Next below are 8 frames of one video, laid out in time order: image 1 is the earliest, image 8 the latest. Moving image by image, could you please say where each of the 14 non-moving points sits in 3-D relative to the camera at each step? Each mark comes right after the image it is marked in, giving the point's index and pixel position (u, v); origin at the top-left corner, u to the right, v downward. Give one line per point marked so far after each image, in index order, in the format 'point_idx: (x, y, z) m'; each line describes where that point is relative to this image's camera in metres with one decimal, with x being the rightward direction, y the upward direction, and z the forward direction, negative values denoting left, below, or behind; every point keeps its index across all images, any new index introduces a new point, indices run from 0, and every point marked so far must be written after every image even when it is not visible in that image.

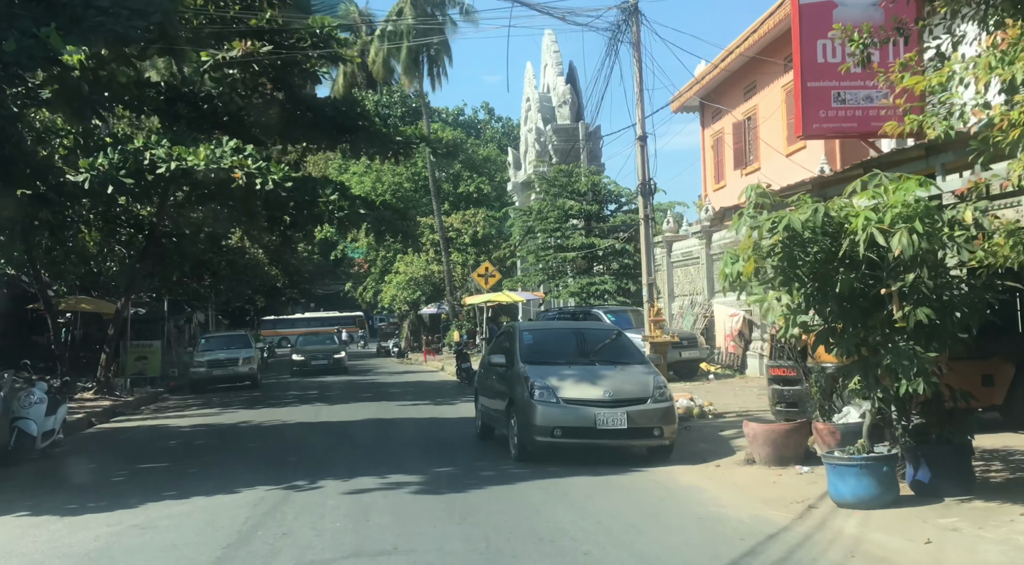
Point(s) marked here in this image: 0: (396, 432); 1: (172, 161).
0: (-1.5, -2.1, +14.9) m
1: (-6.0, +2.2, +18.7) m
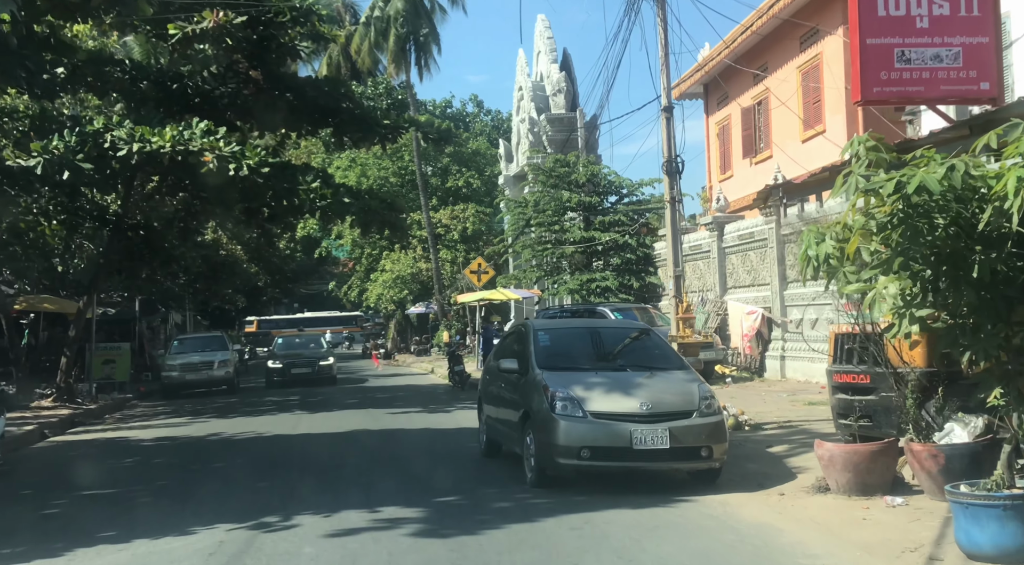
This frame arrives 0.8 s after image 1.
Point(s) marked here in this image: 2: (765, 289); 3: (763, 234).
0: (-1.5, -2.0, +13.2) m
1: (-6.0, +2.3, +17.0) m
2: (+4.6, -0.1, +19.4) m
3: (+4.5, +0.9, +19.3) m
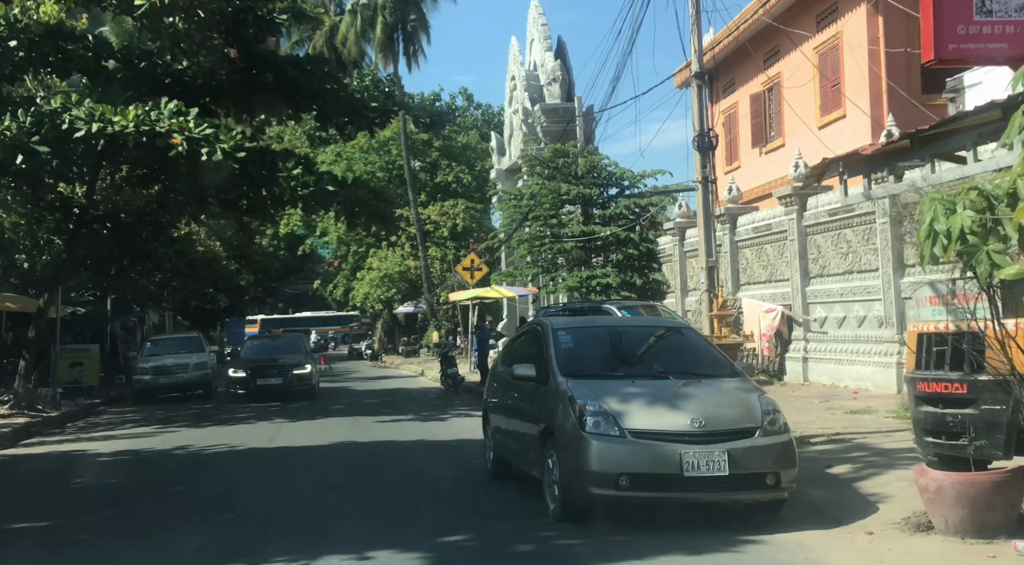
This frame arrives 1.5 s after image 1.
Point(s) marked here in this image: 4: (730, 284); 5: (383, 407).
0: (-1.4, -2.0, +11.6) m
1: (-6.0, +2.3, +15.4) m
2: (+4.6, 0.0, +18.0) m
3: (+4.5, +1.0, +17.8) m
4: (+4.0, 0.0, +19.8) m
5: (-2.2, -2.2, +18.8) m
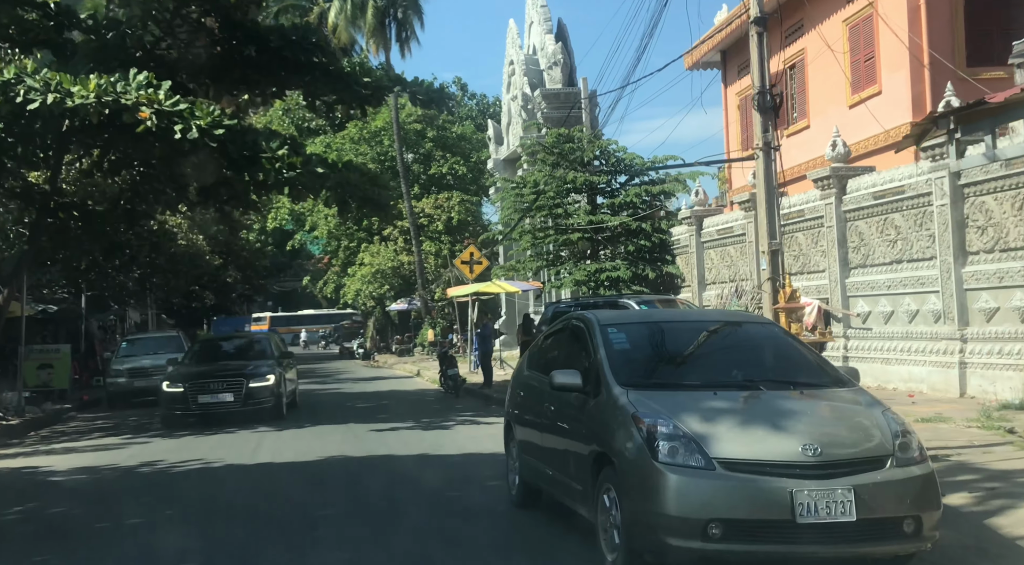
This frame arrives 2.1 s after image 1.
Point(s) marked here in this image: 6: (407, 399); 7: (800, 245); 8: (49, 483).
0: (-1.3, -1.9, +10.0) m
1: (-5.9, +2.4, +13.7) m
2: (+4.7, +0.1, +16.4) m
3: (+4.6, +1.1, +16.2) m
4: (+4.1, +0.1, +18.2) m
5: (-2.1, -2.1, +17.1) m
6: (-2.0, -2.1, +19.7) m
7: (+4.5, +0.6, +16.8) m
8: (-4.7, -2.0, +10.8) m
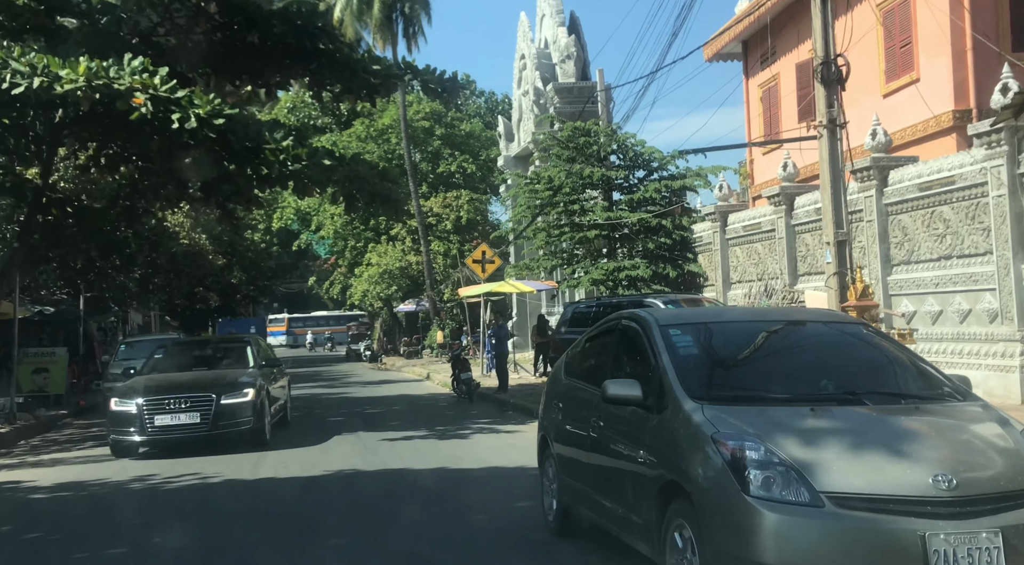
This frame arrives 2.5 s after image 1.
0: (-1.0, -1.8, +9.1) m
1: (-5.6, +2.4, +12.8) m
2: (+4.9, +0.1, +15.4) m
3: (+4.9, +1.1, +15.2) m
4: (+4.4, +0.1, +17.2) m
5: (-1.8, -2.0, +16.2) m
6: (-1.7, -2.1, +18.8) m
7: (+4.8, +0.6, +15.8) m
8: (-4.4, -2.0, +9.9) m
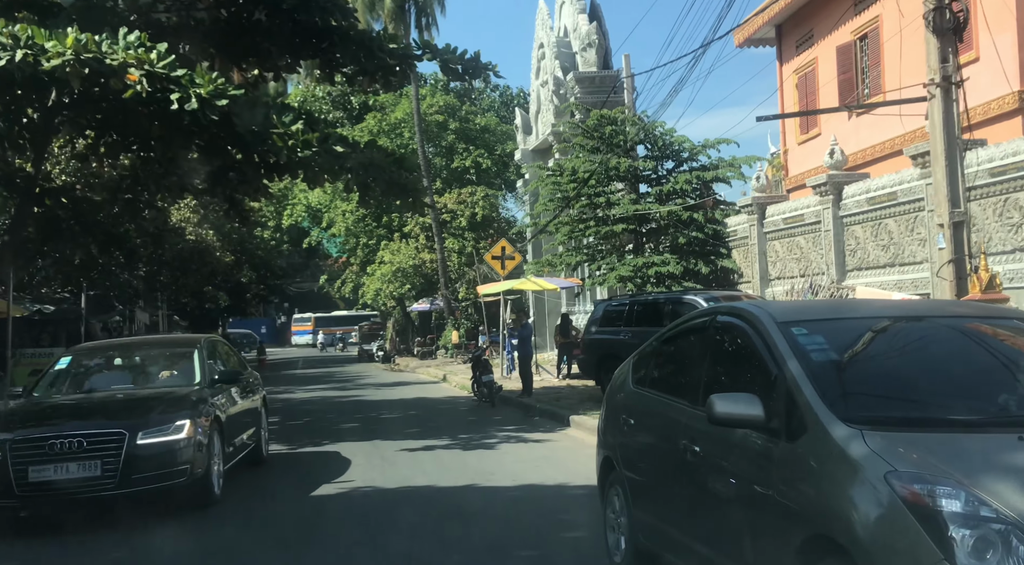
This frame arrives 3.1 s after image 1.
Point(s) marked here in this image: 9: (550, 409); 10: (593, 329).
0: (-0.7, -1.8, +7.9) m
1: (-5.3, +2.5, +11.7) m
2: (+5.3, +0.2, +14.2) m
3: (+5.2, +1.2, +14.0) m
4: (+4.8, +0.2, +16.0) m
5: (-1.5, -2.0, +15.0) m
6: (-1.3, -2.1, +17.6) m
7: (+5.2, +0.7, +14.6) m
8: (-4.1, -1.9, +8.7) m
9: (+0.5, -1.8, +15.3) m
10: (+1.2, -0.7, +15.6) m
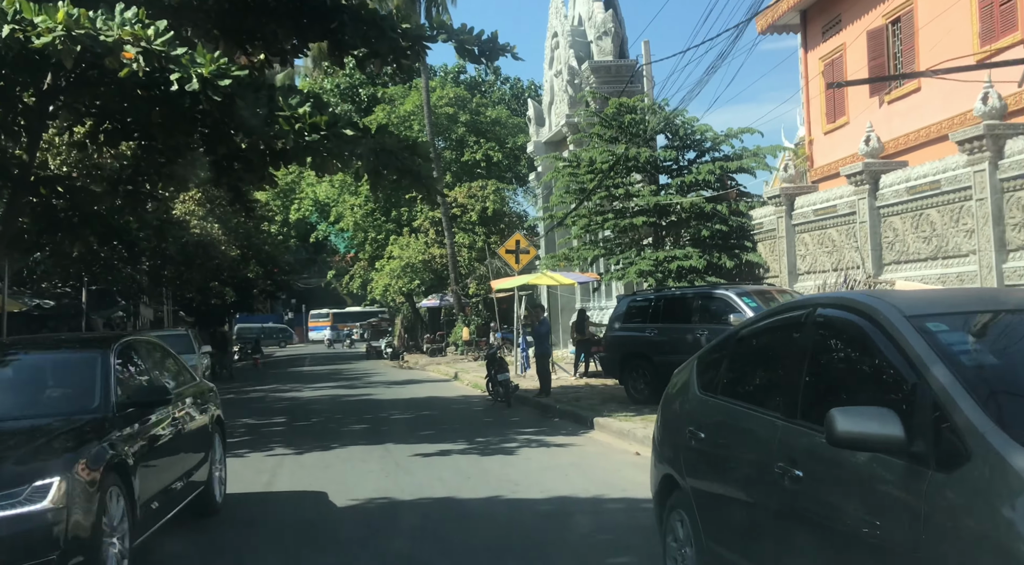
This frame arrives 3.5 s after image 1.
0: (-0.5, -1.7, +7.1) m
1: (-5.1, +2.6, +10.9) m
2: (+5.6, +0.3, +13.3) m
3: (+5.5, +1.2, +13.2) m
4: (+5.1, +0.3, +15.2) m
5: (-1.2, -1.9, +14.3) m
6: (-1.0, -2.0, +16.8) m
7: (+5.4, +0.8, +13.8) m
8: (-3.9, -1.9, +8.0) m
9: (+0.8, -1.7, +14.5) m
10: (+1.4, -0.6, +14.8) m
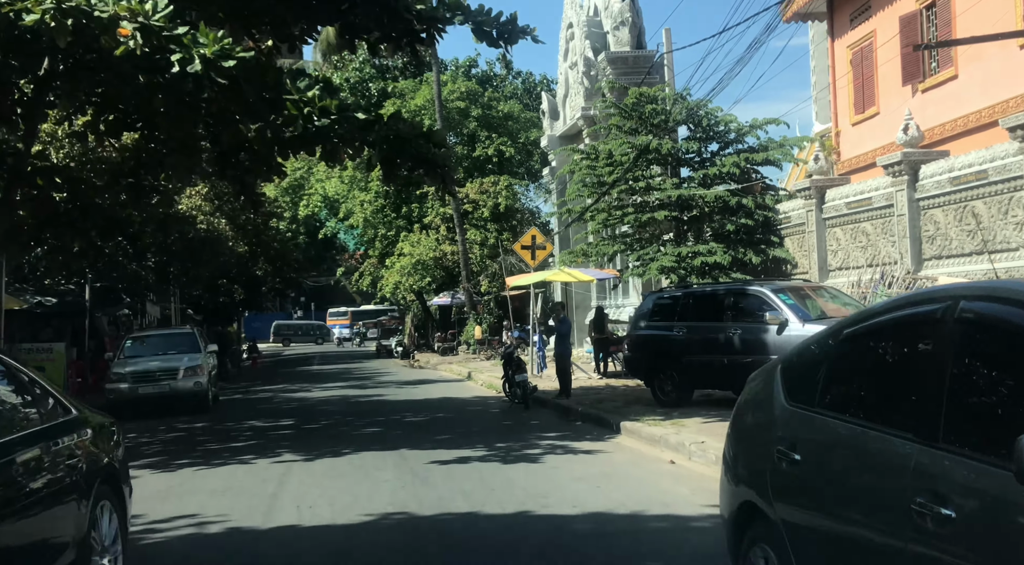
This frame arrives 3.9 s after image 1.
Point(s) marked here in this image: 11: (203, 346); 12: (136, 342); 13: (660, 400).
0: (-0.3, -1.7, +6.4) m
1: (-4.8, +2.6, +10.2) m
2: (+5.8, +0.3, +12.6) m
3: (+5.7, +1.3, +12.4) m
4: (+5.3, +0.3, +14.4) m
5: (-1.0, -1.8, +13.5) m
6: (-0.7, -1.9, +16.1) m
7: (+5.7, +0.8, +13.0) m
8: (-3.7, -1.8, +7.3) m
9: (+1.0, -1.7, +13.8) m
10: (+1.7, -0.5, +14.1) m
11: (-5.7, -1.2, +19.8) m
12: (-6.8, -1.1, +19.3) m
13: (+1.9, -1.5, +13.5) m
